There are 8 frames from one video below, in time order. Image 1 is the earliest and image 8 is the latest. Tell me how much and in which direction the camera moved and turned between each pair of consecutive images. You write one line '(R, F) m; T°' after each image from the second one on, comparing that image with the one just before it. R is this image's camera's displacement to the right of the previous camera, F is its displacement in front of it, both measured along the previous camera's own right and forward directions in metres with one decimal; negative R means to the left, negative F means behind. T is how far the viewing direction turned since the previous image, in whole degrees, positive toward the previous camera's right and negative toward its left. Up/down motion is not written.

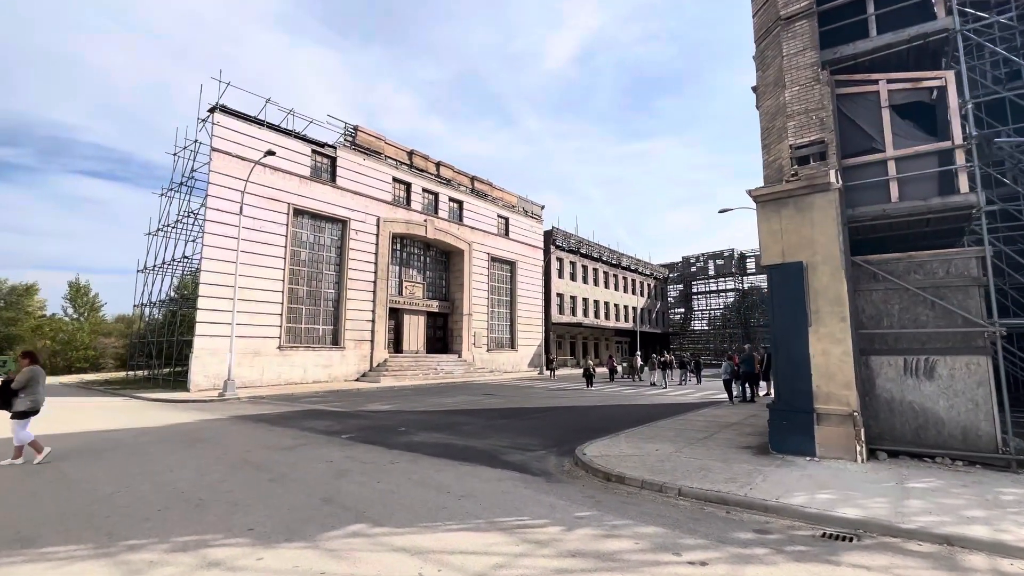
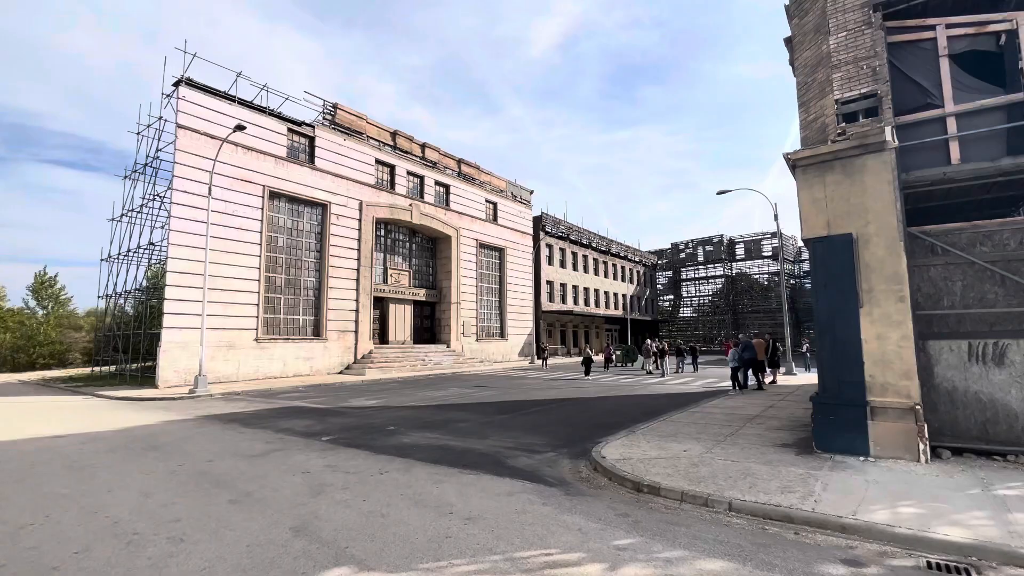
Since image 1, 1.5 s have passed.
(-0.3, +1.2) m; +2°
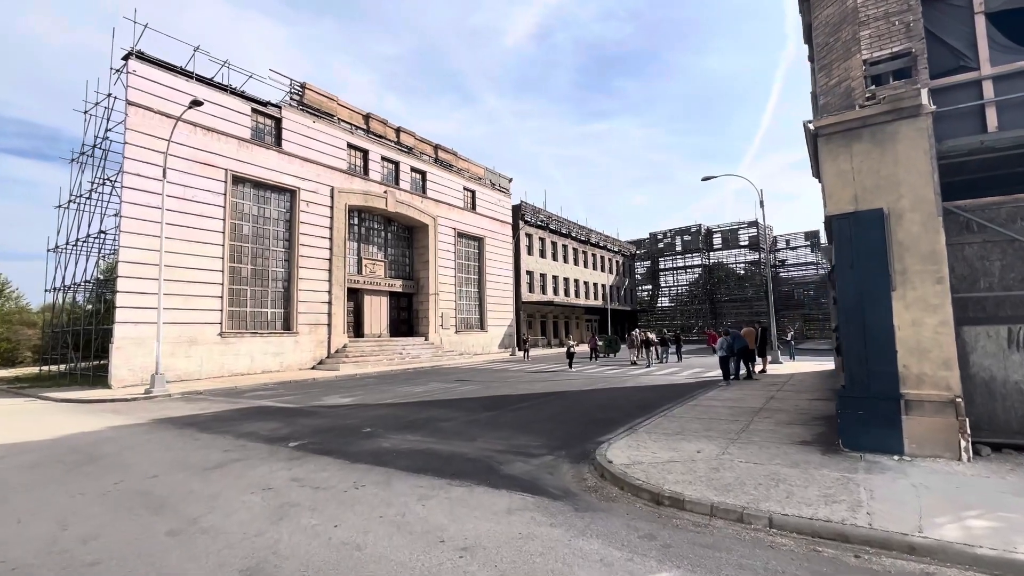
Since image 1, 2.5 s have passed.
(-0.2, +0.9) m; +3°
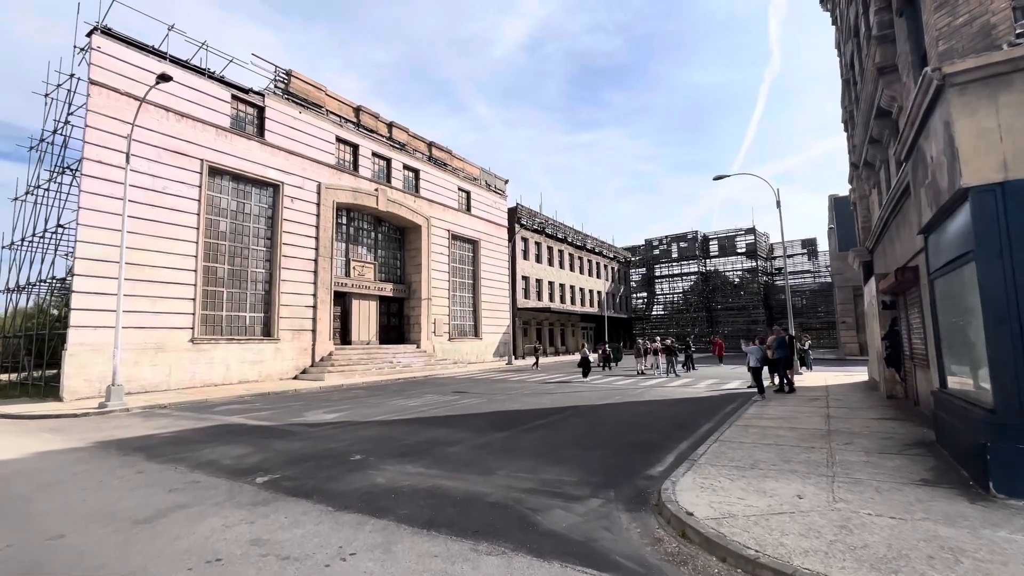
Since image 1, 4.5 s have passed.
(-0.6, +1.7) m; +1°
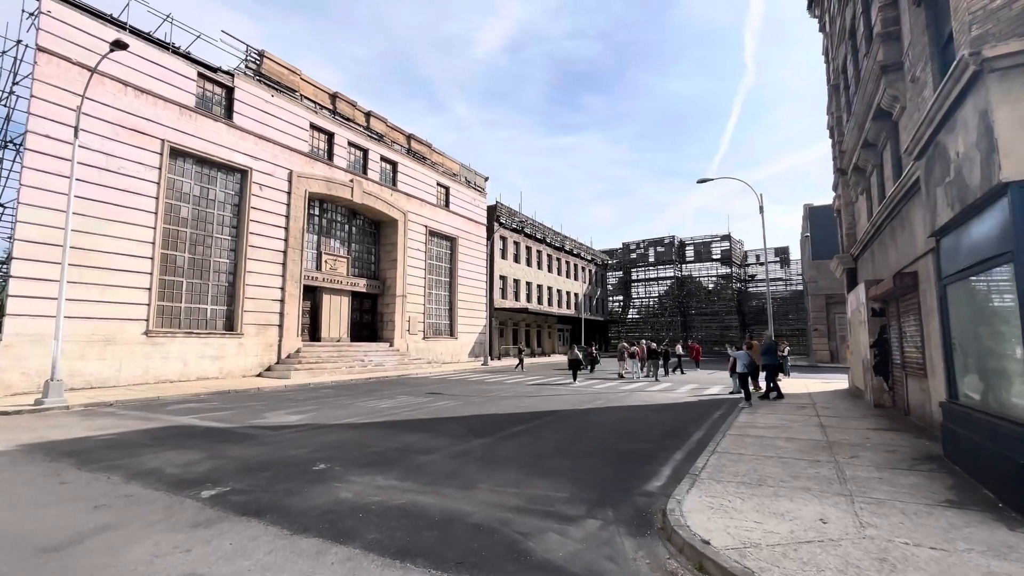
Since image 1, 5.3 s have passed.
(-0.2, +0.7) m; +3°
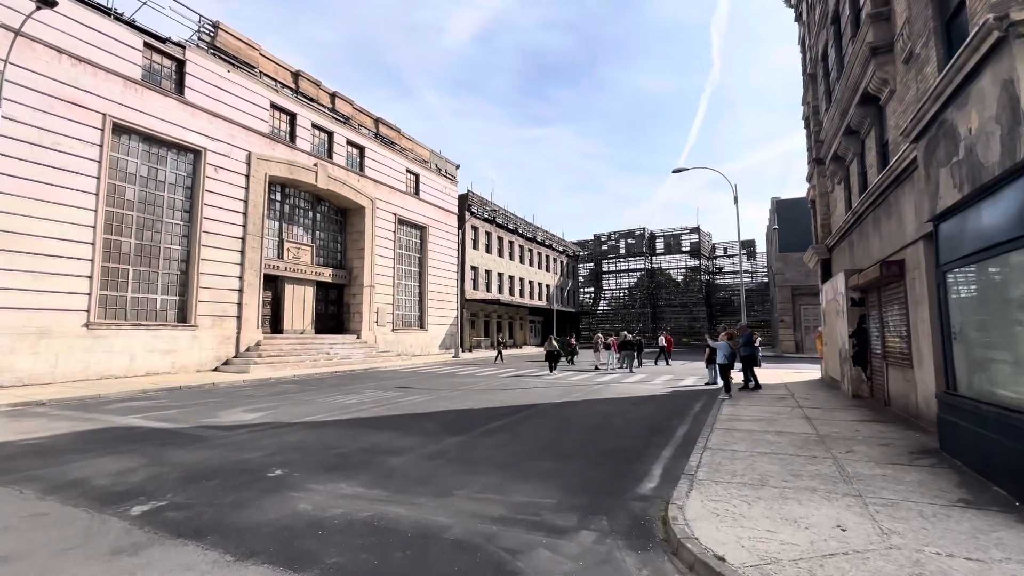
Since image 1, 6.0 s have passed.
(-0.1, +0.7) m; +3°
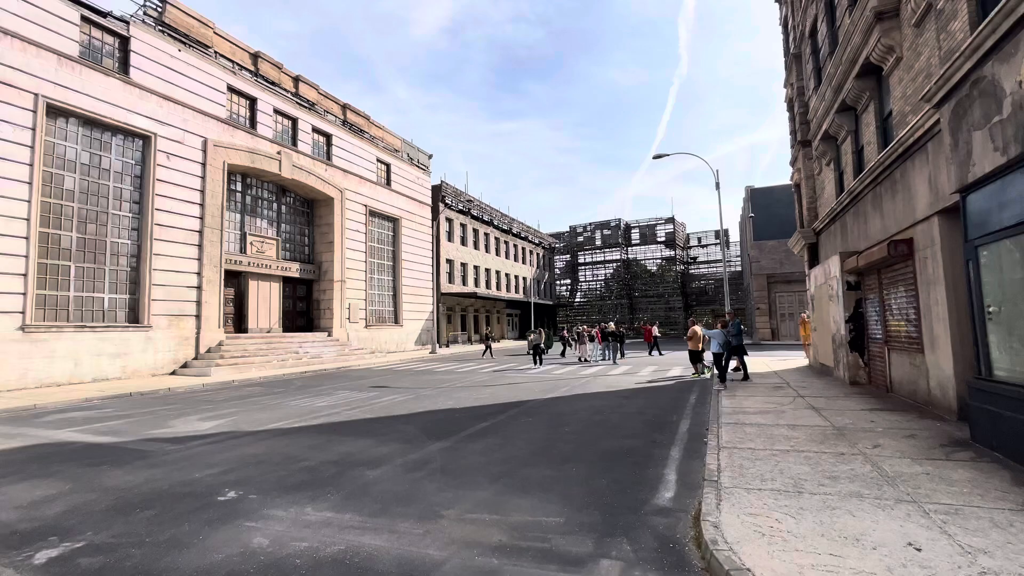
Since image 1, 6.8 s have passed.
(-0.2, +0.9) m; +3°
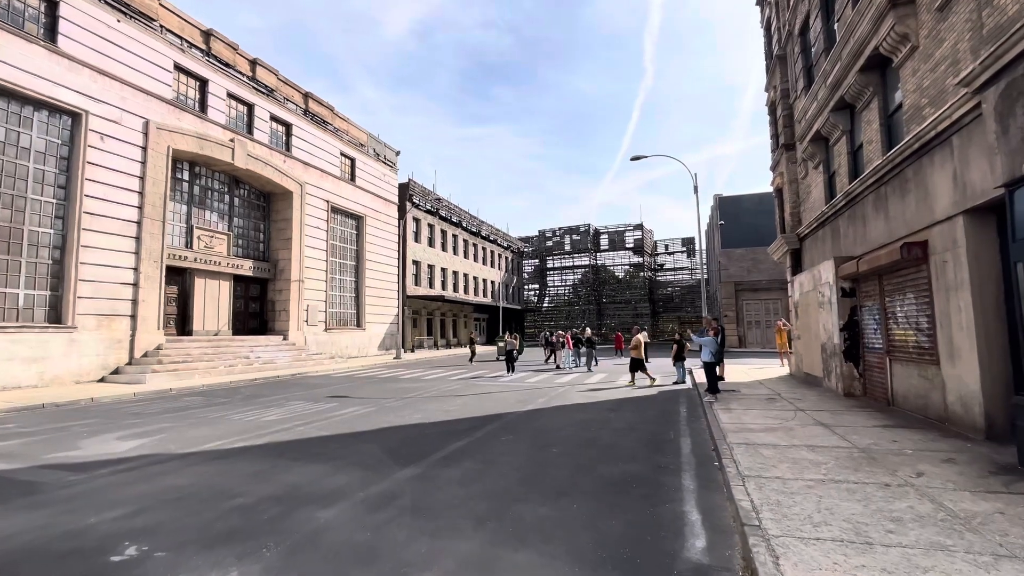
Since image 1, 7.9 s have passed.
(-0.3, +1.1) m; +4°
